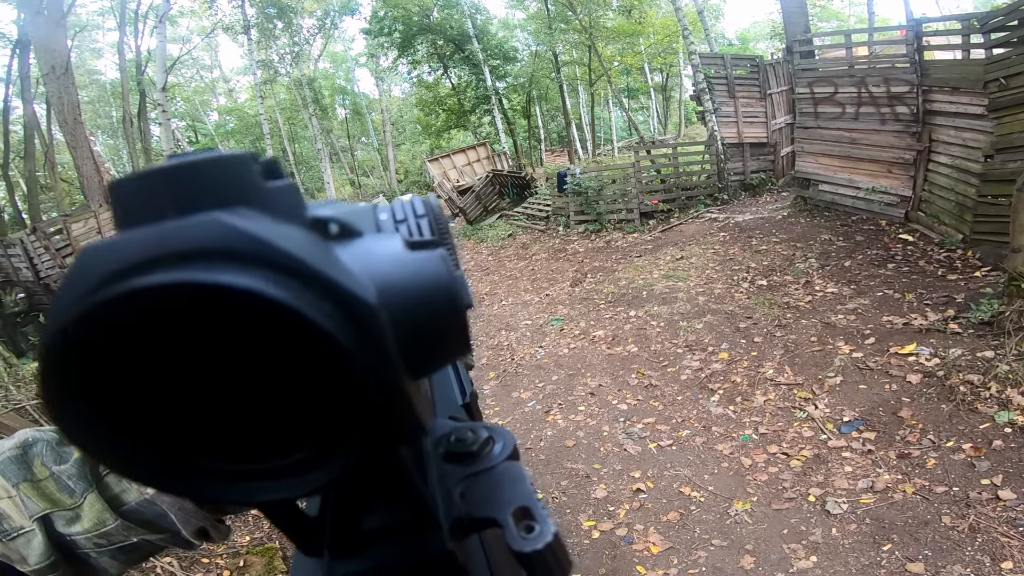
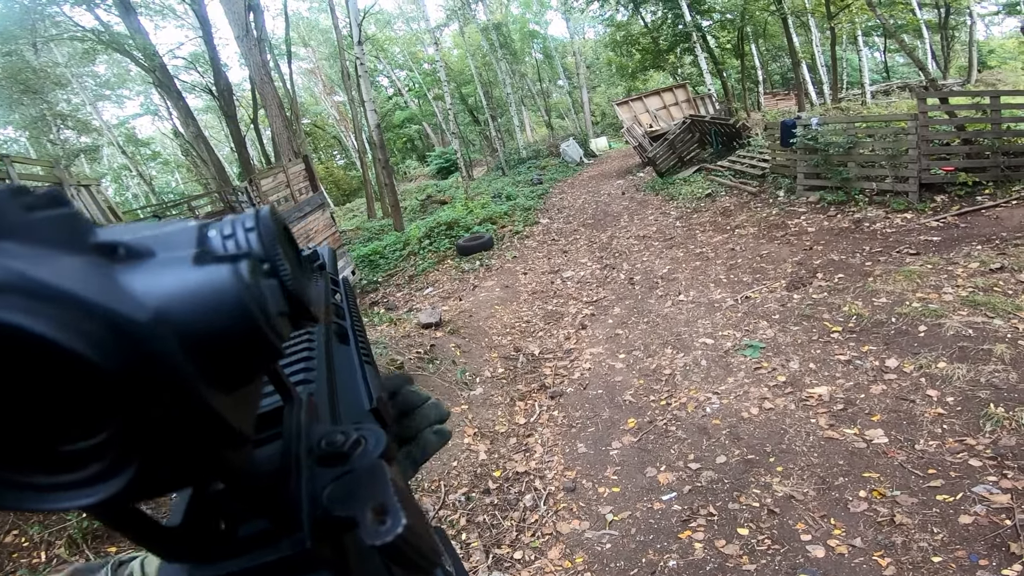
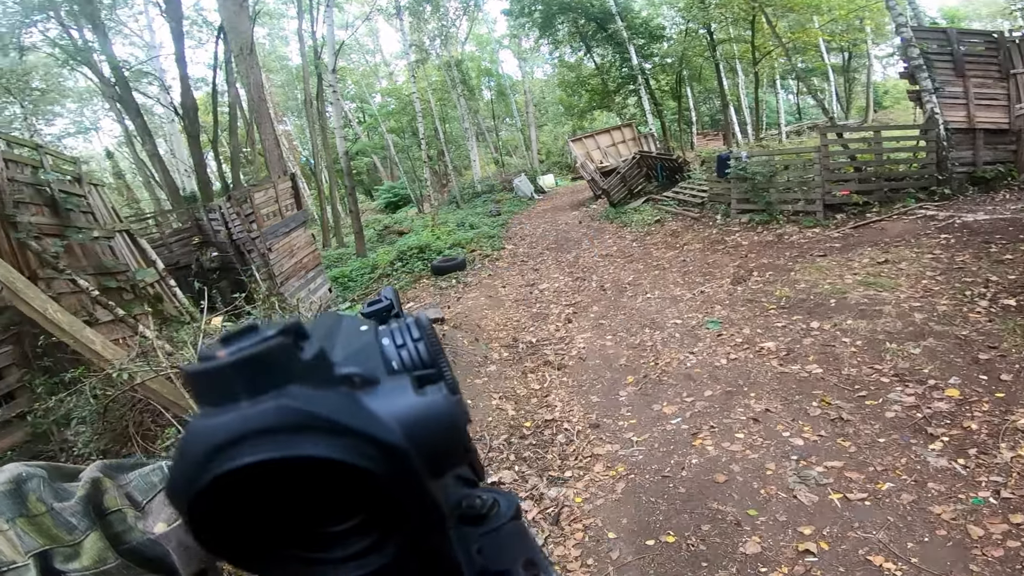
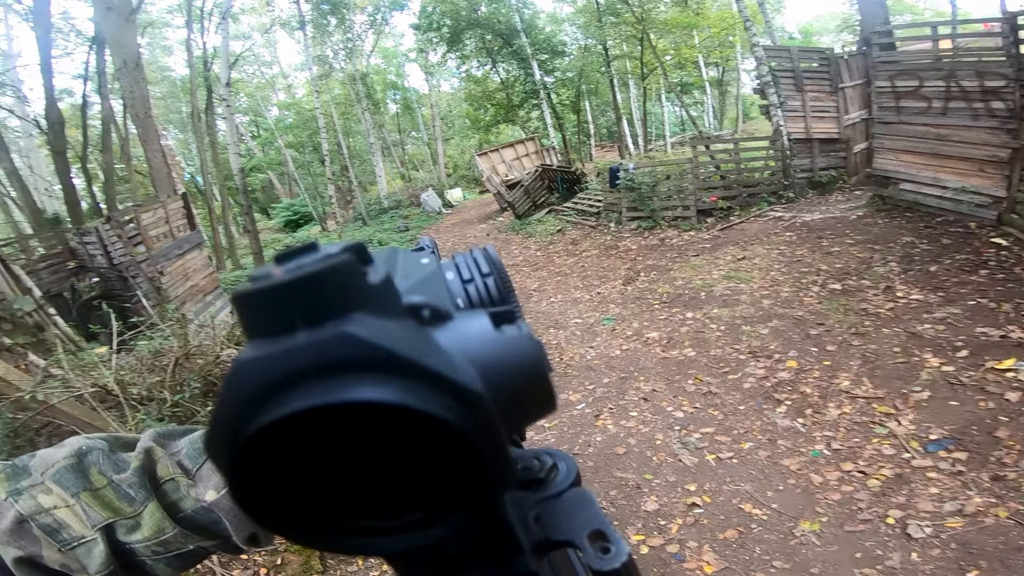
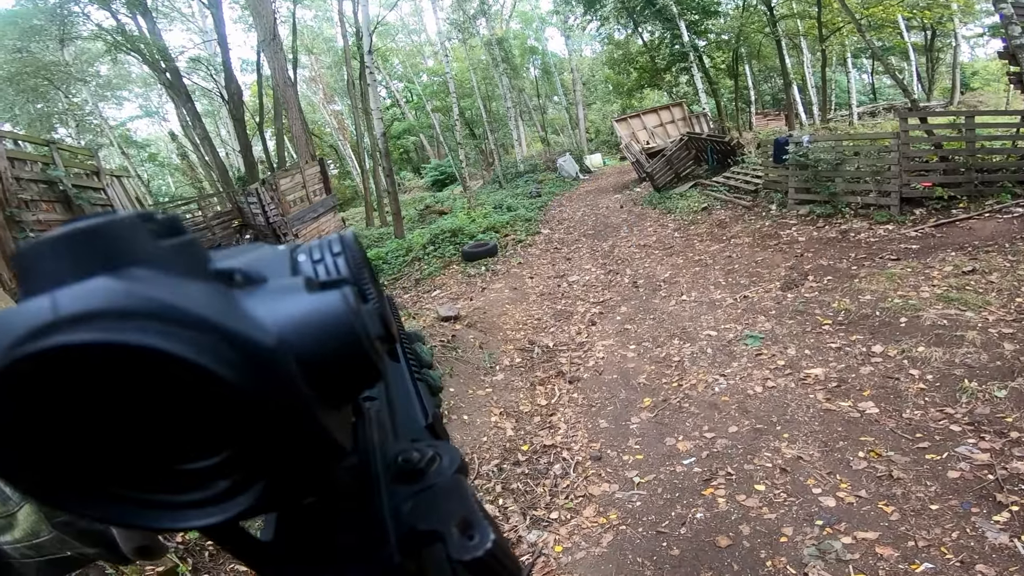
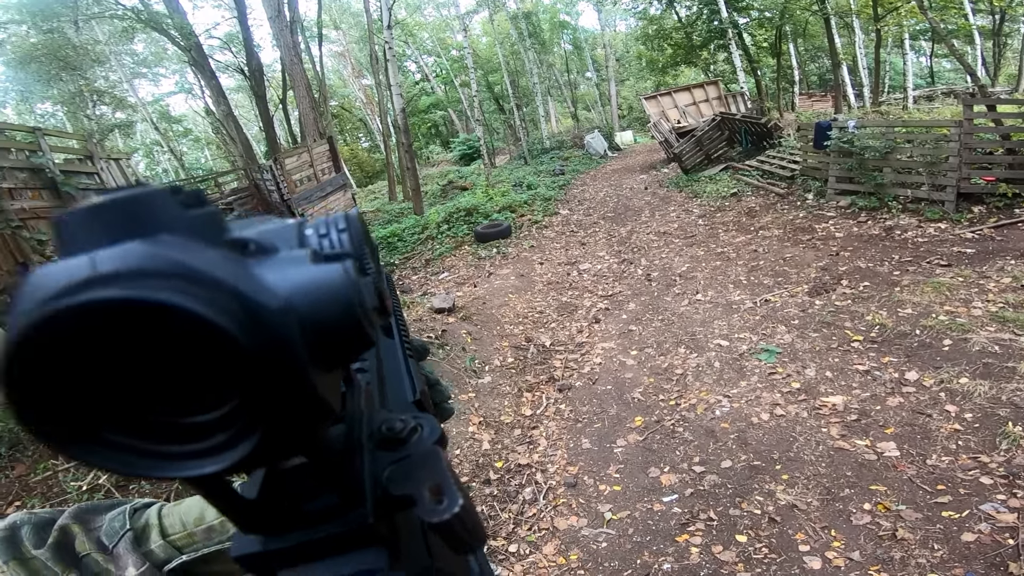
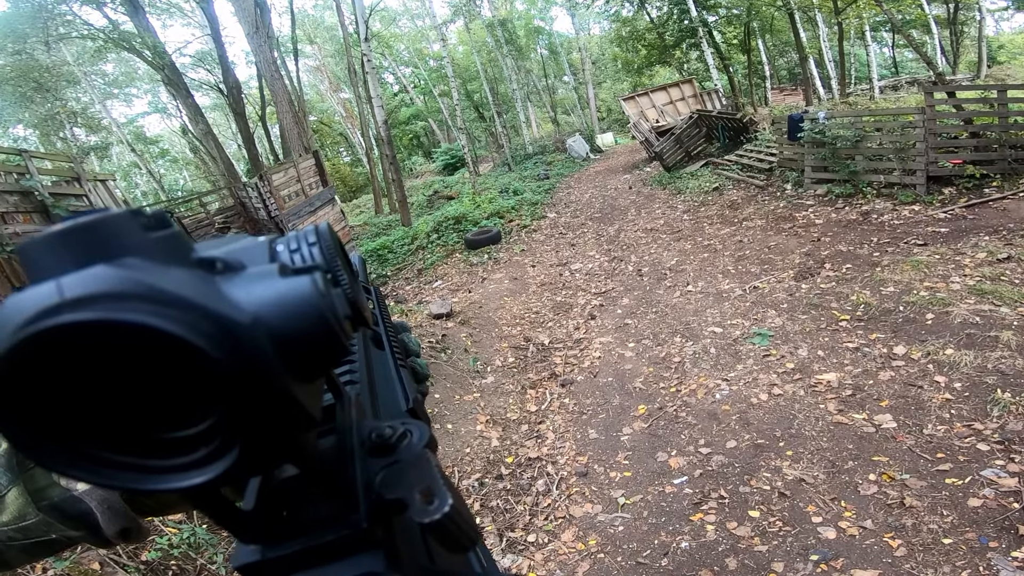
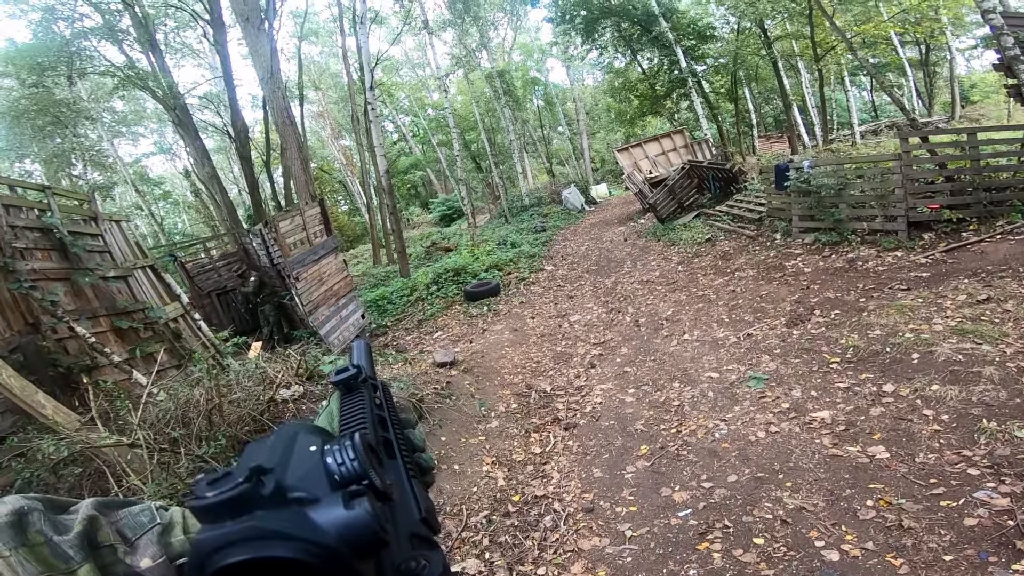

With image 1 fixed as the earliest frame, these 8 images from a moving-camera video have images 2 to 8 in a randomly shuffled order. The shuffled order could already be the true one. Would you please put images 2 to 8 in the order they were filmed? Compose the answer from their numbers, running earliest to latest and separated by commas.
4, 3, 5, 8, 7, 2, 6
